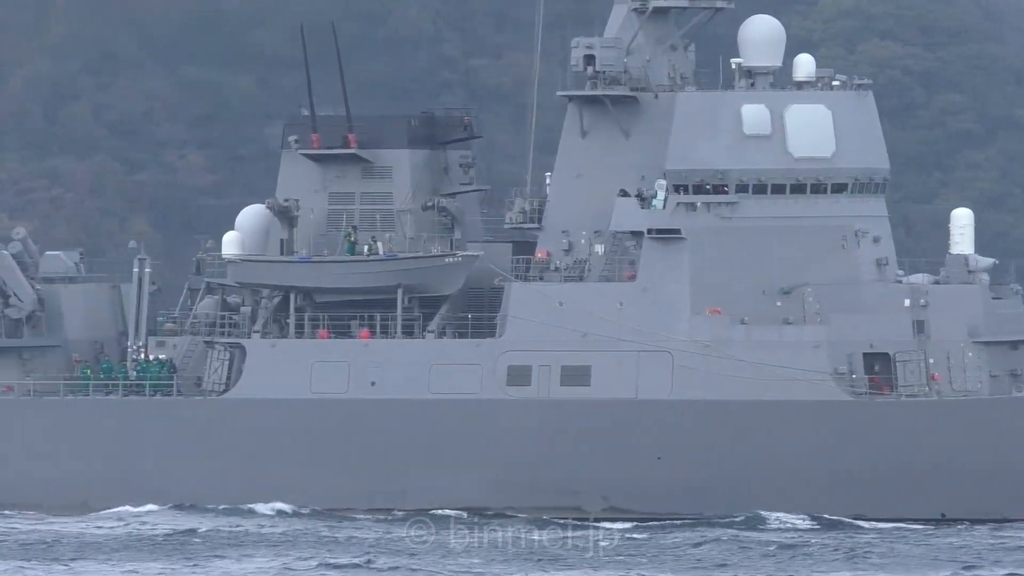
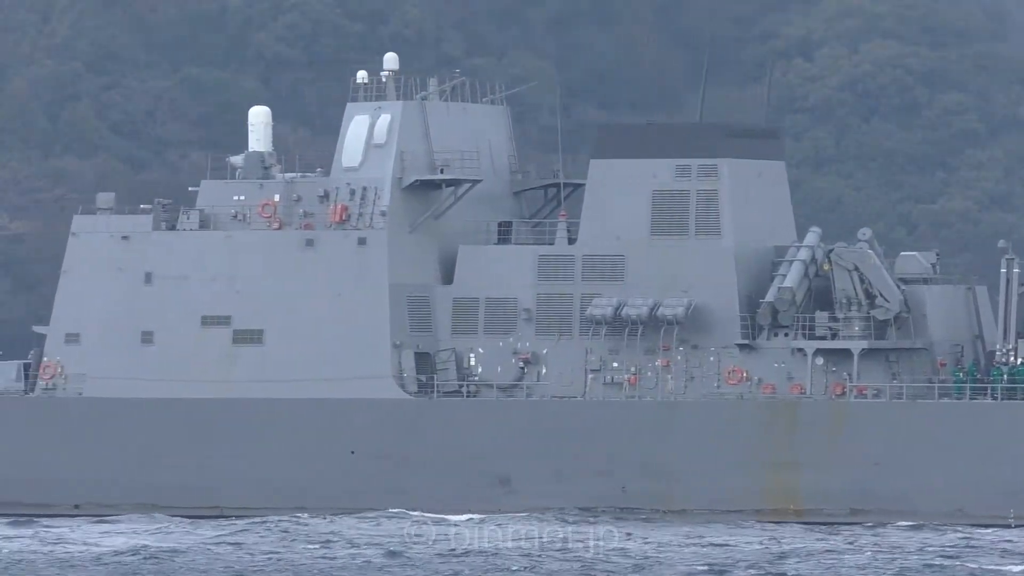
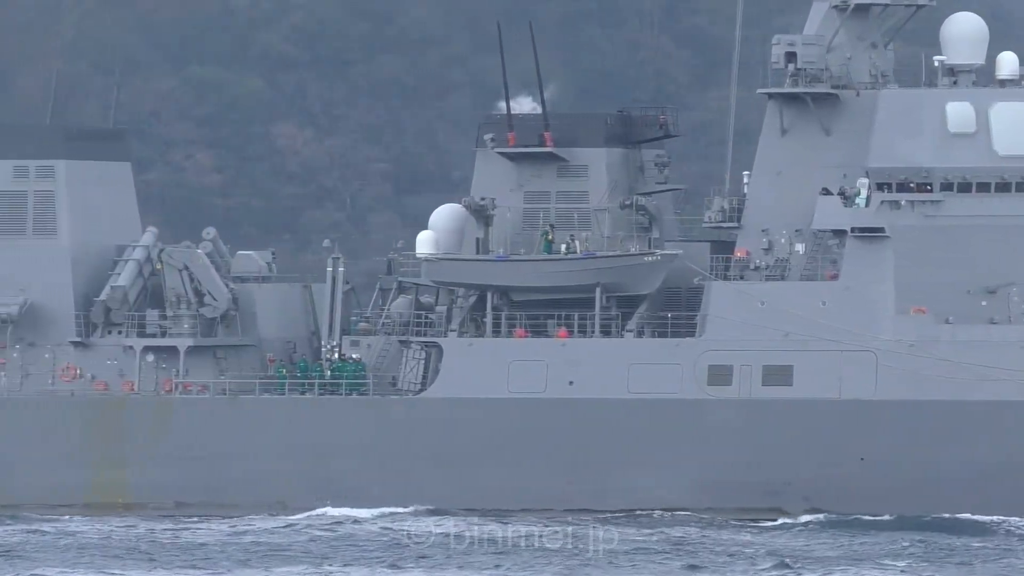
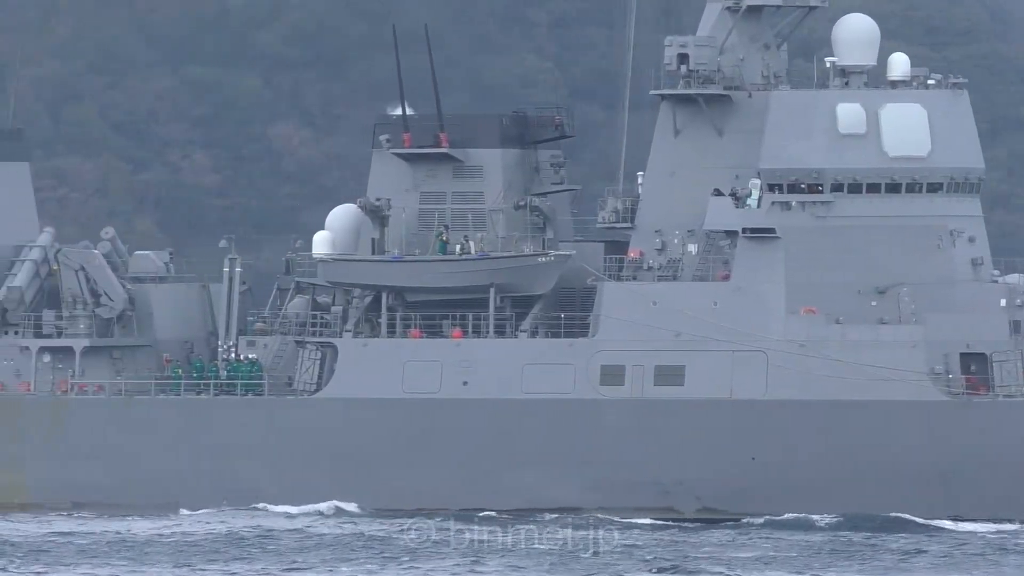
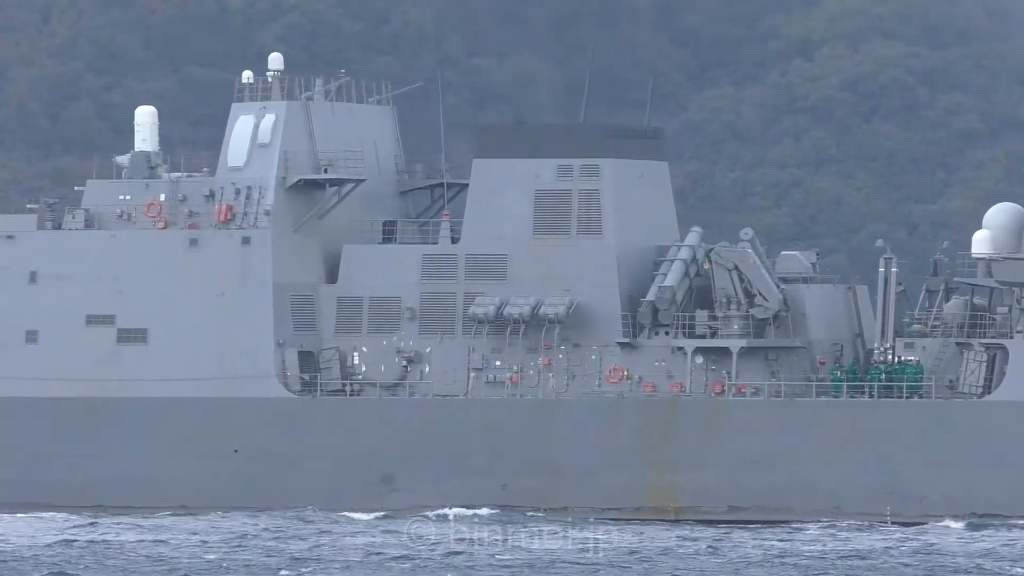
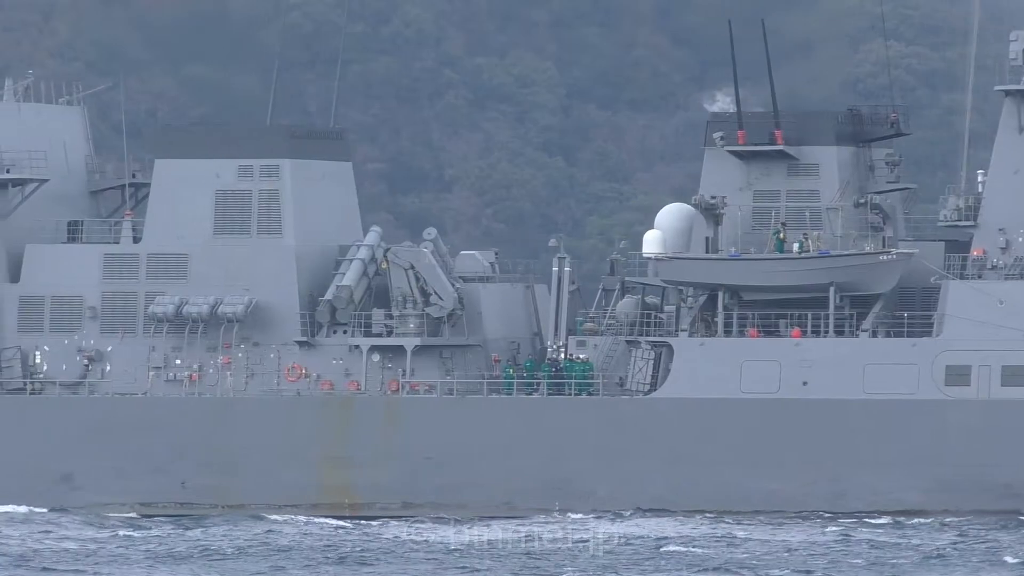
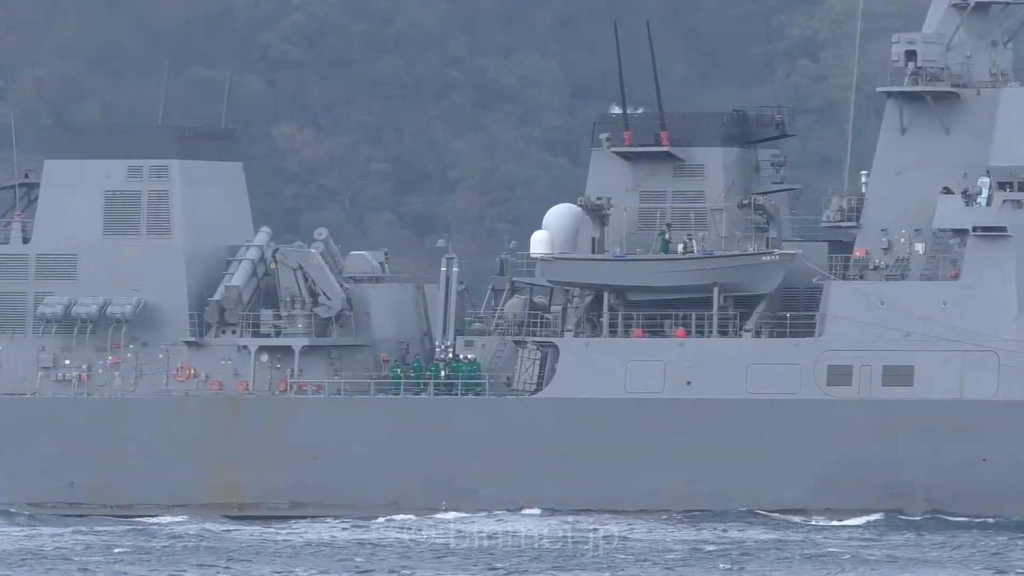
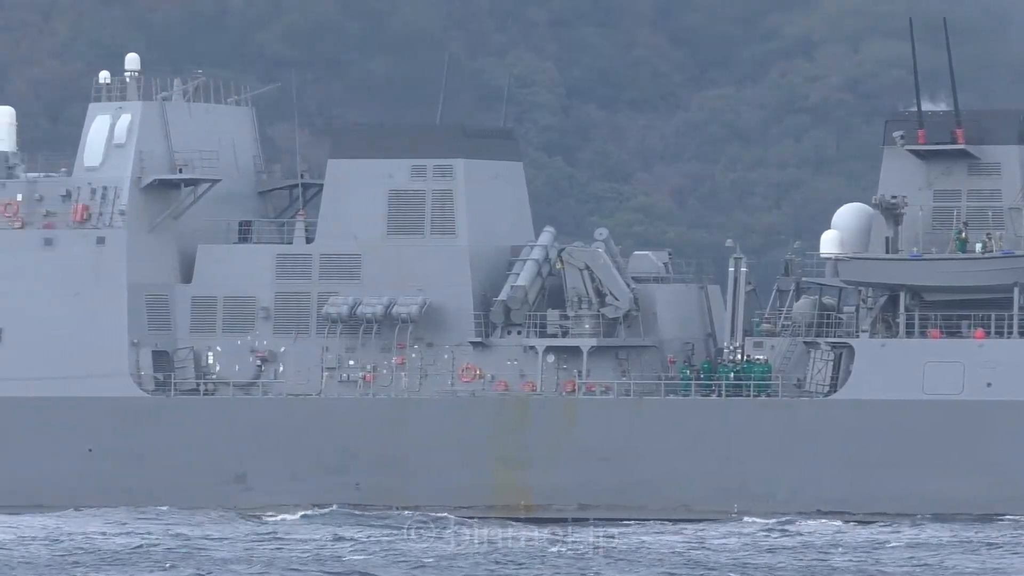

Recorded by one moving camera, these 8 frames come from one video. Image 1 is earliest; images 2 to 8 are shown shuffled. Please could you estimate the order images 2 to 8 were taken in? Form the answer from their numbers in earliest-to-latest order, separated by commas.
4, 3, 7, 6, 8, 5, 2
